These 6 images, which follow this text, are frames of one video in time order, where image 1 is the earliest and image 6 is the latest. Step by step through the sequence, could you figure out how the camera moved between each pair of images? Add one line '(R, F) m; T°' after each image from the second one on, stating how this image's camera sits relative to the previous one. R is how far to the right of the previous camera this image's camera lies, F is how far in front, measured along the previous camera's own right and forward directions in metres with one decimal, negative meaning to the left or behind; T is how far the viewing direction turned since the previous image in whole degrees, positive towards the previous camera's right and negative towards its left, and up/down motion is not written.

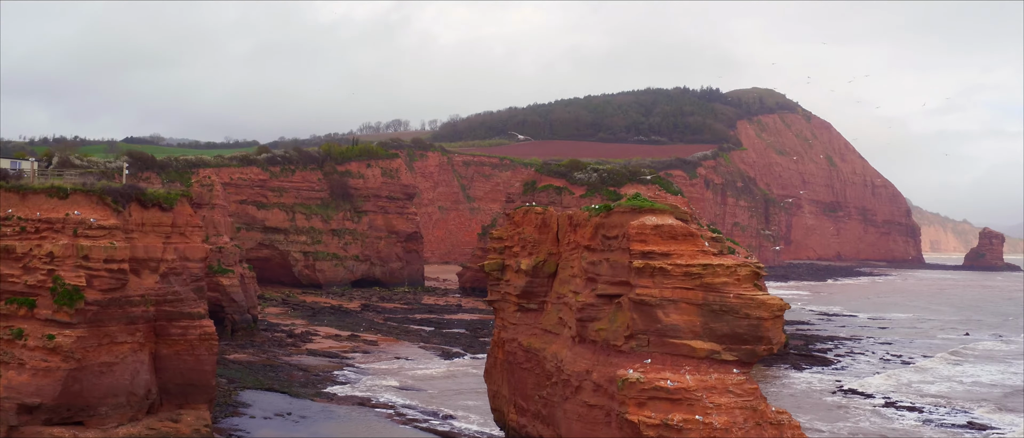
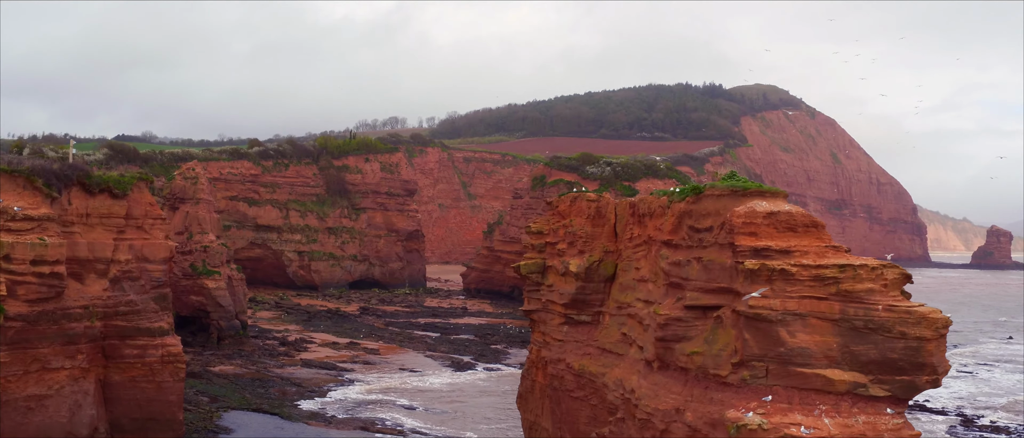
(-0.6, +2.6) m; 0°
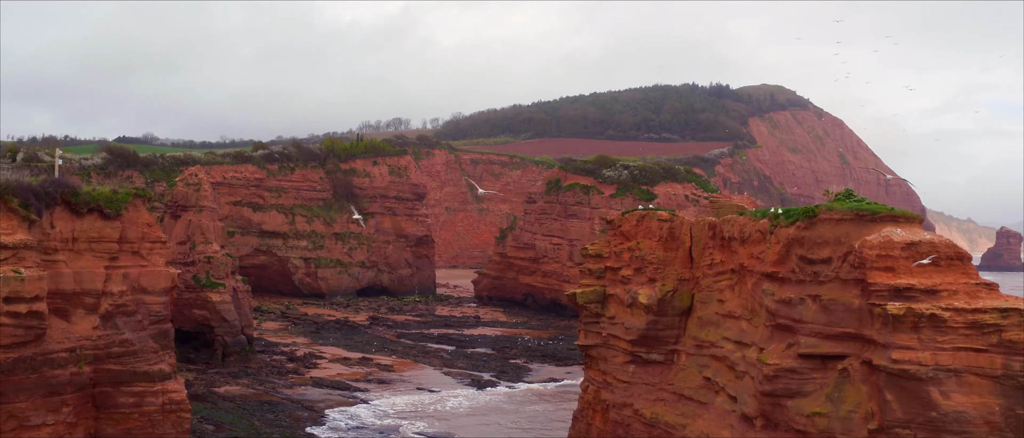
(-0.6, +1.4) m; 0°
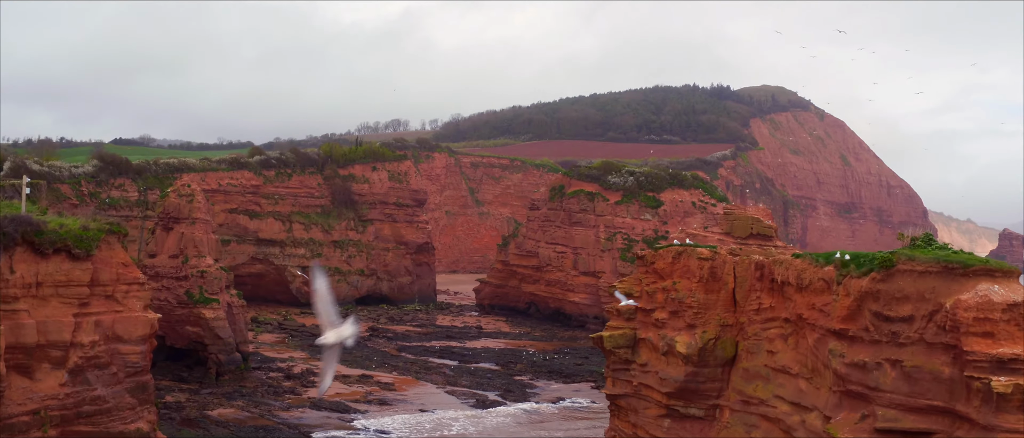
(-0.2, +0.9) m; 0°
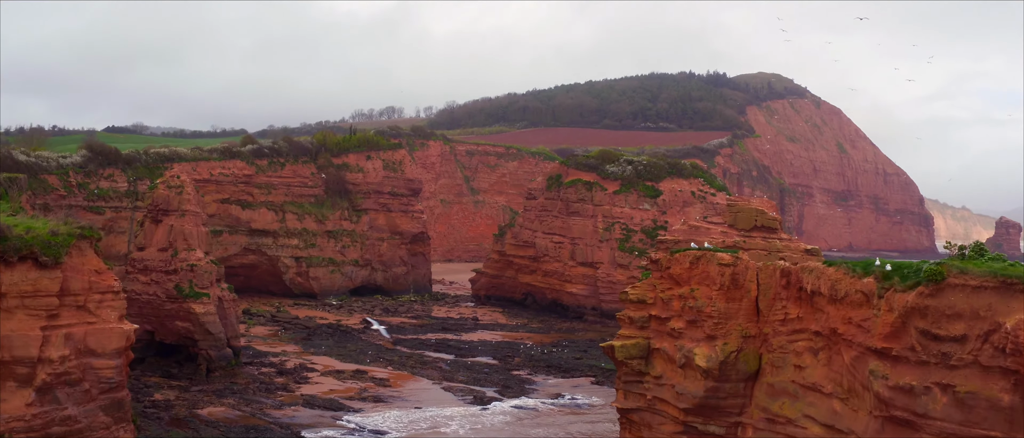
(-0.1, +0.6) m; 0°
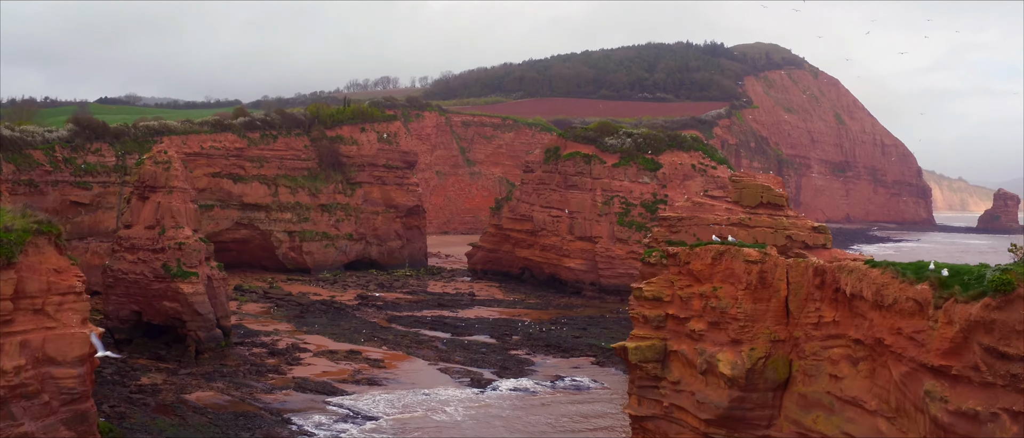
(-0.1, +0.7) m; 0°
